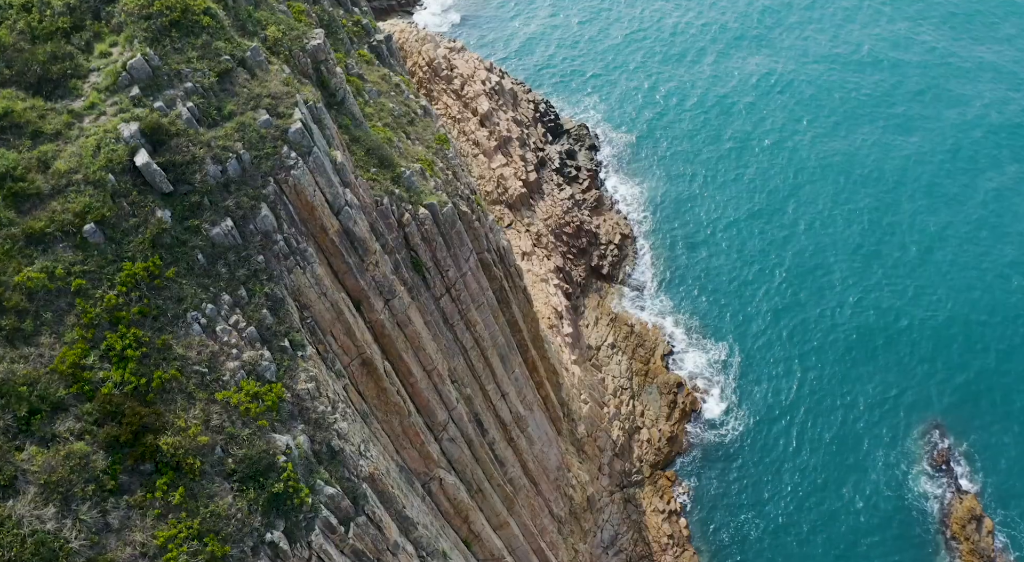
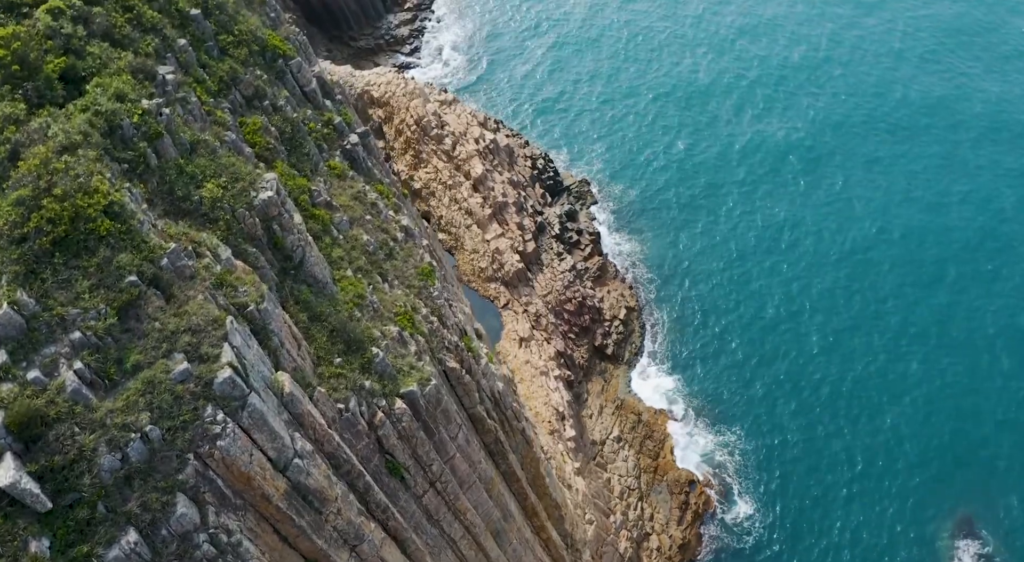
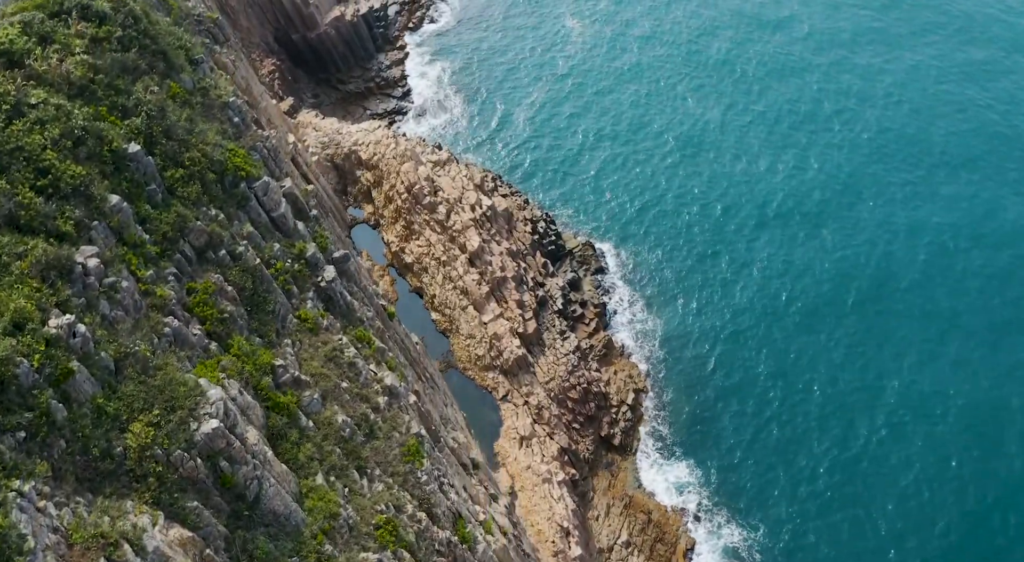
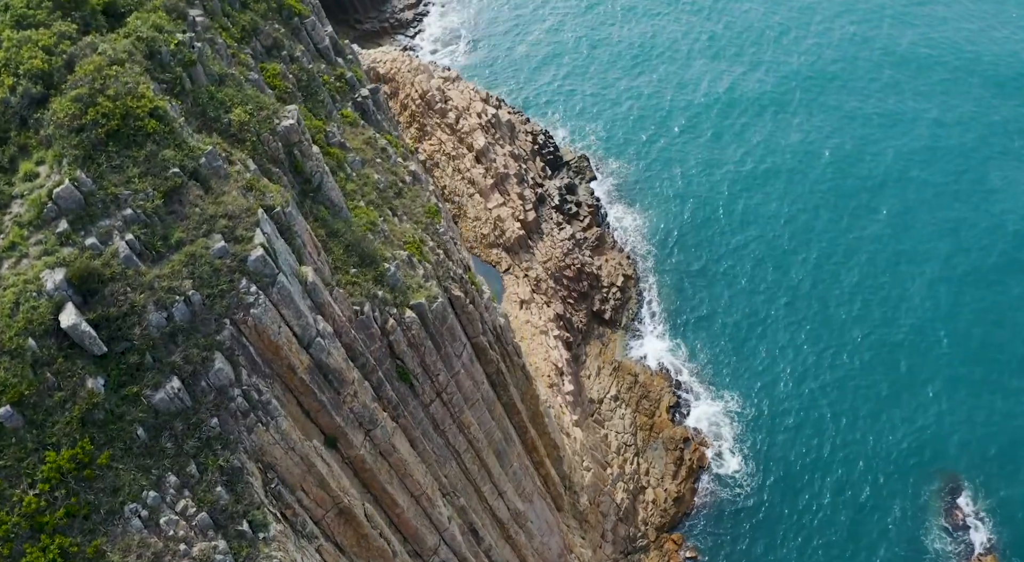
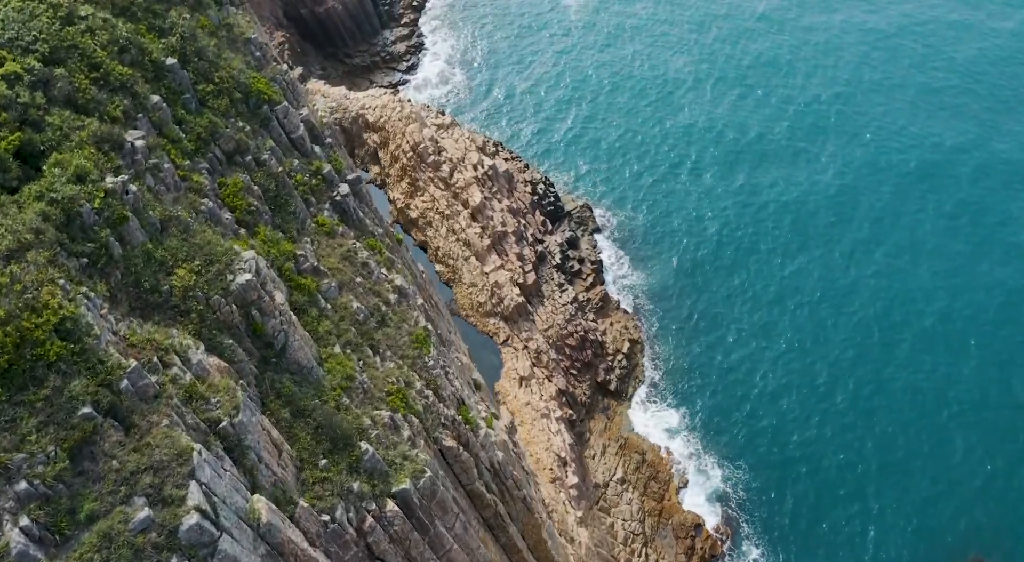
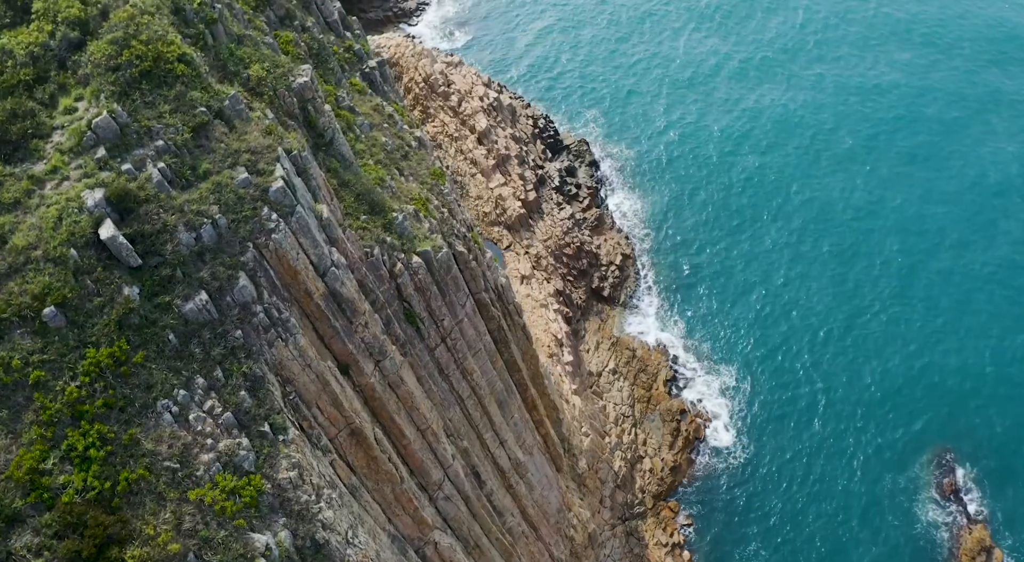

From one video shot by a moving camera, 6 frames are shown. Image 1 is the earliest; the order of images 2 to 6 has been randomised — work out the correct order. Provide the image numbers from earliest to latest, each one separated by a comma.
6, 4, 2, 5, 3
